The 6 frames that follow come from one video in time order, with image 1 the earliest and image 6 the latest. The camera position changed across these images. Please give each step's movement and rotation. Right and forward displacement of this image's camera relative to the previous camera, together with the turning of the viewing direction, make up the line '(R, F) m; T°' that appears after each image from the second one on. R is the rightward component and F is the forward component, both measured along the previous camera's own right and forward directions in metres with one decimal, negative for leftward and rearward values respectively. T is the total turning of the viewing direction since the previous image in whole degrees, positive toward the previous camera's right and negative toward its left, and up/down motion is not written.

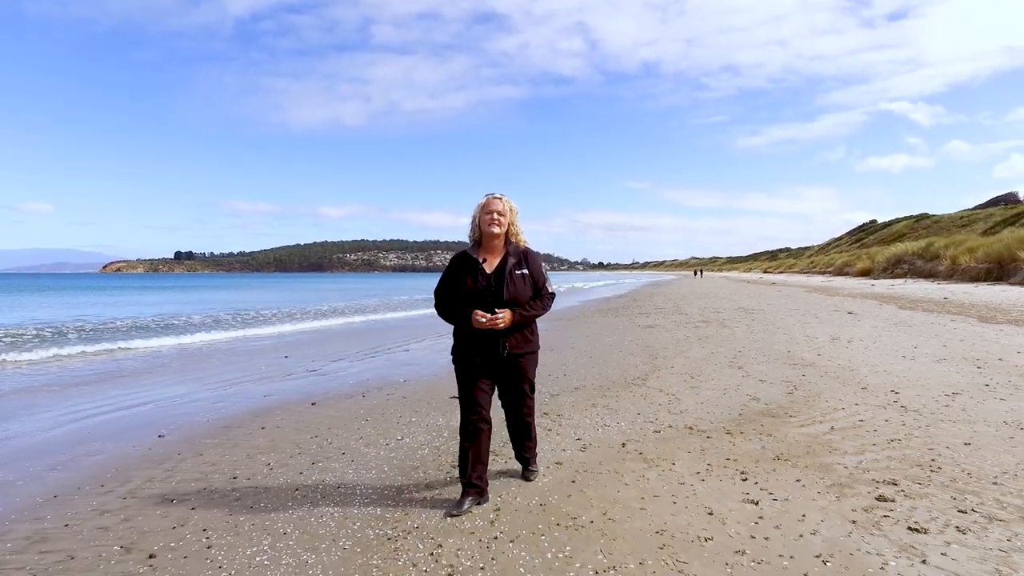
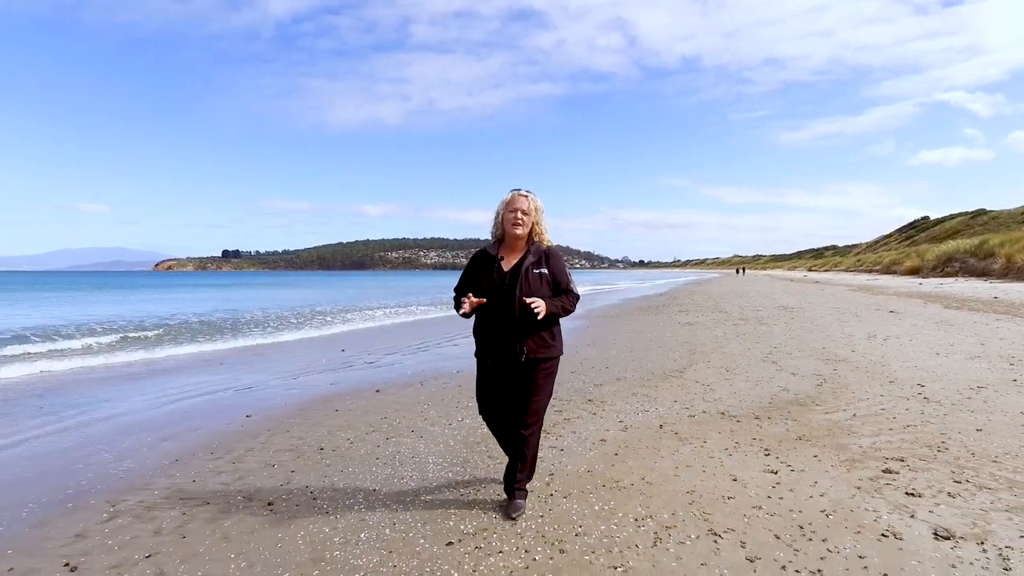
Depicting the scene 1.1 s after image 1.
(-0.1, -0.7) m; -4°
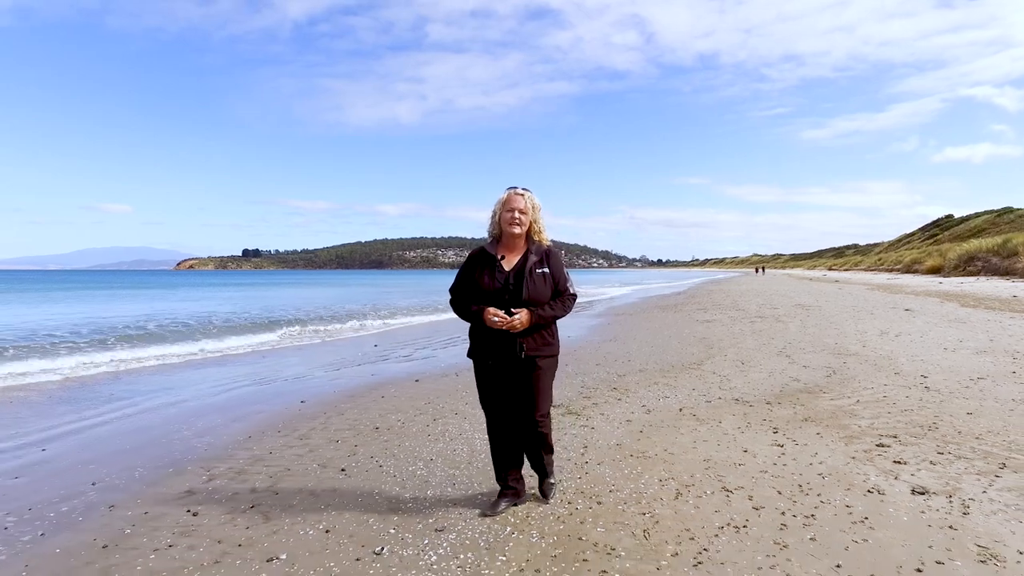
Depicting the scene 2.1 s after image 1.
(-0.2, -0.7) m; -2°
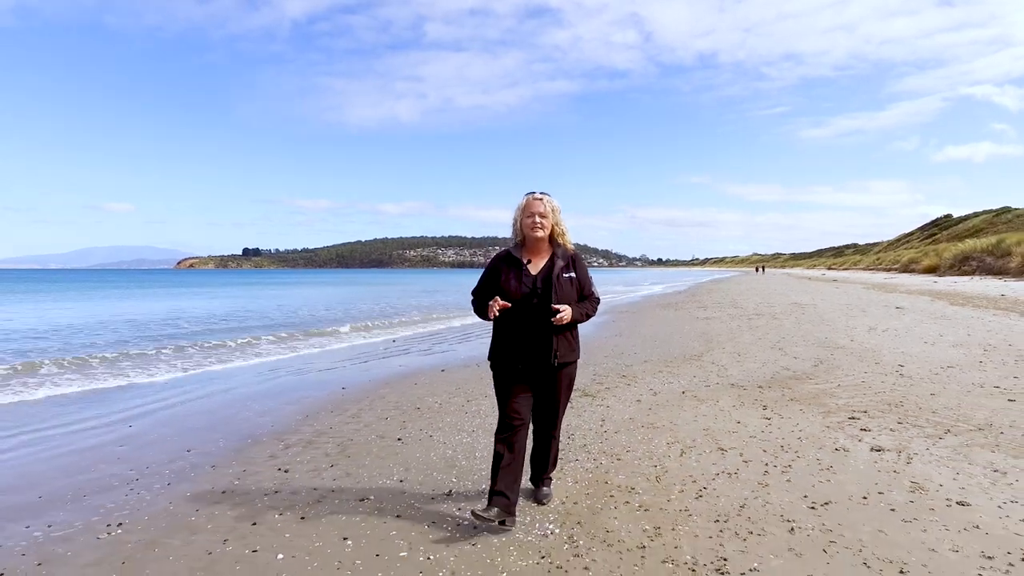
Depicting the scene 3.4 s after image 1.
(-0.3, -0.9) m; 0°
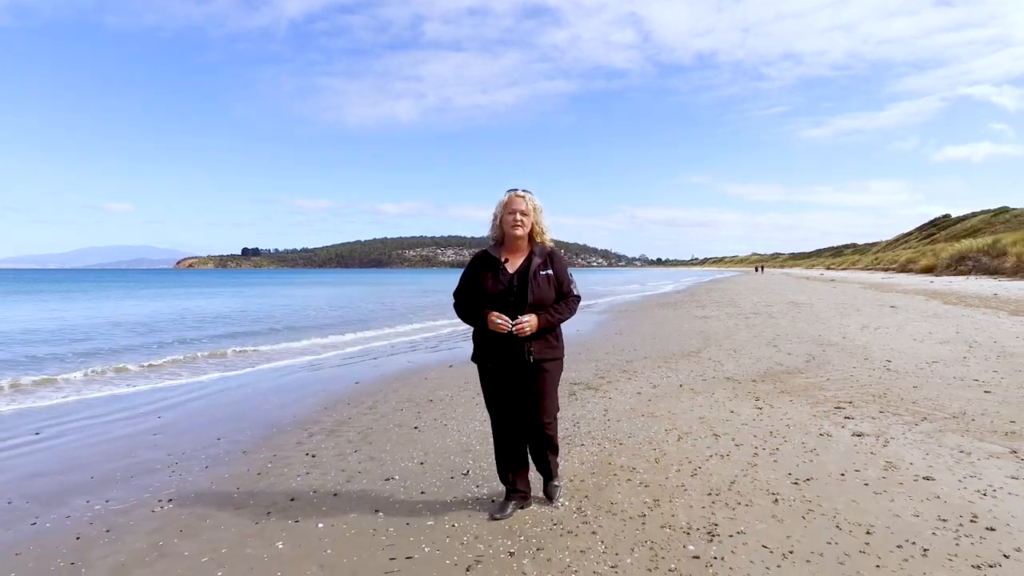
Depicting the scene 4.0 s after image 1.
(-0.1, -0.4) m; 0°
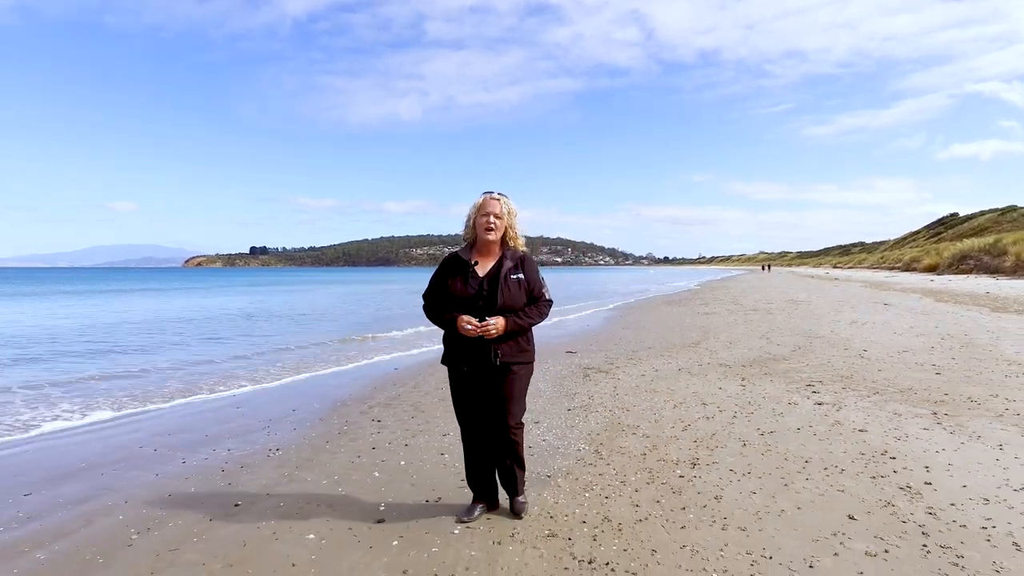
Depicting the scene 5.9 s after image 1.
(-0.3, -1.3) m; -1°
